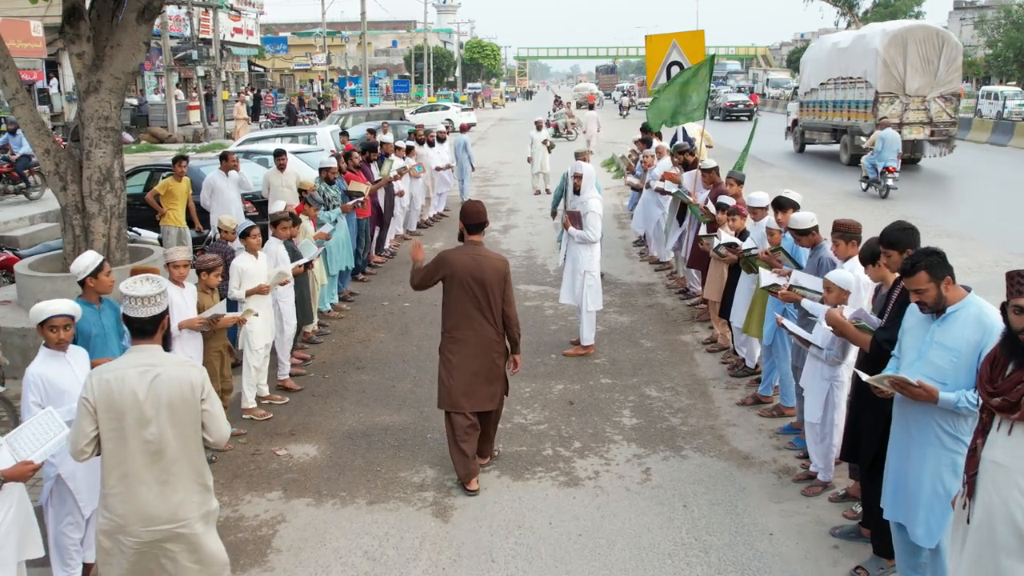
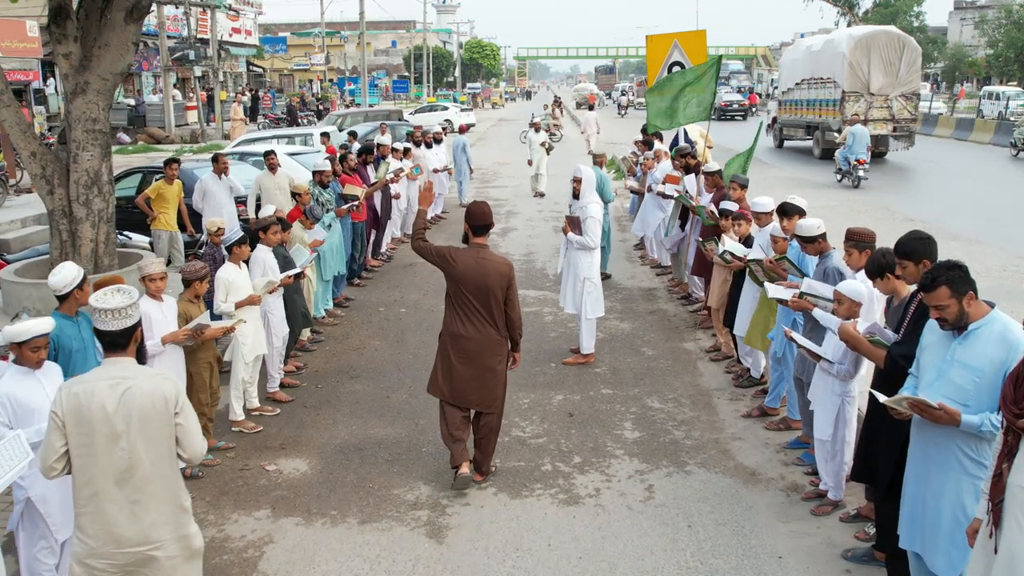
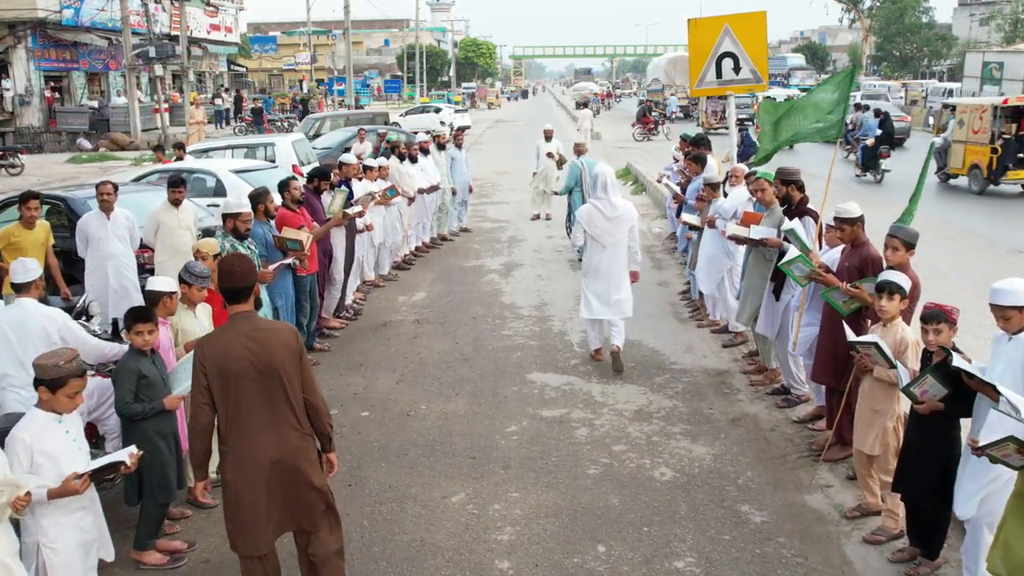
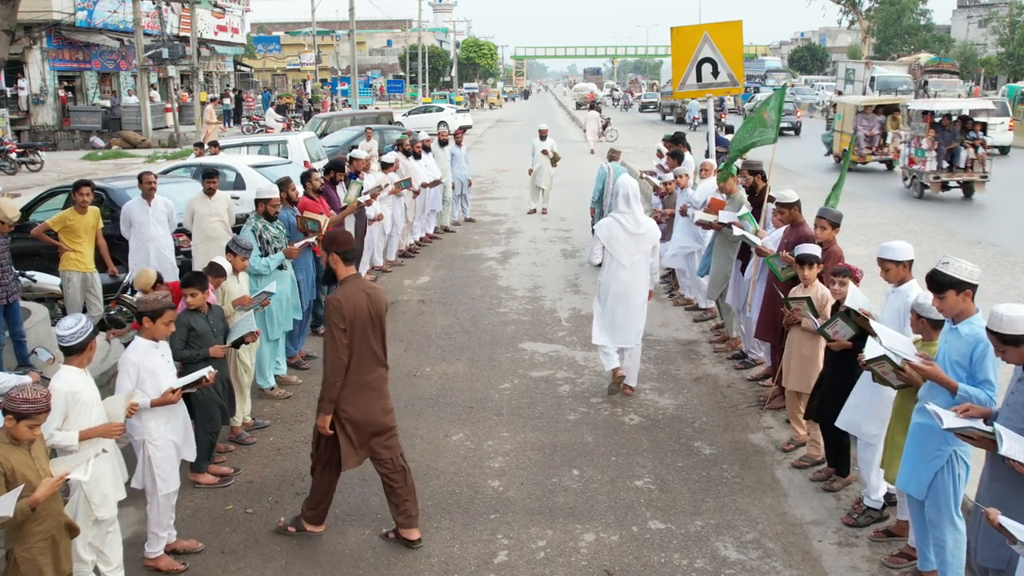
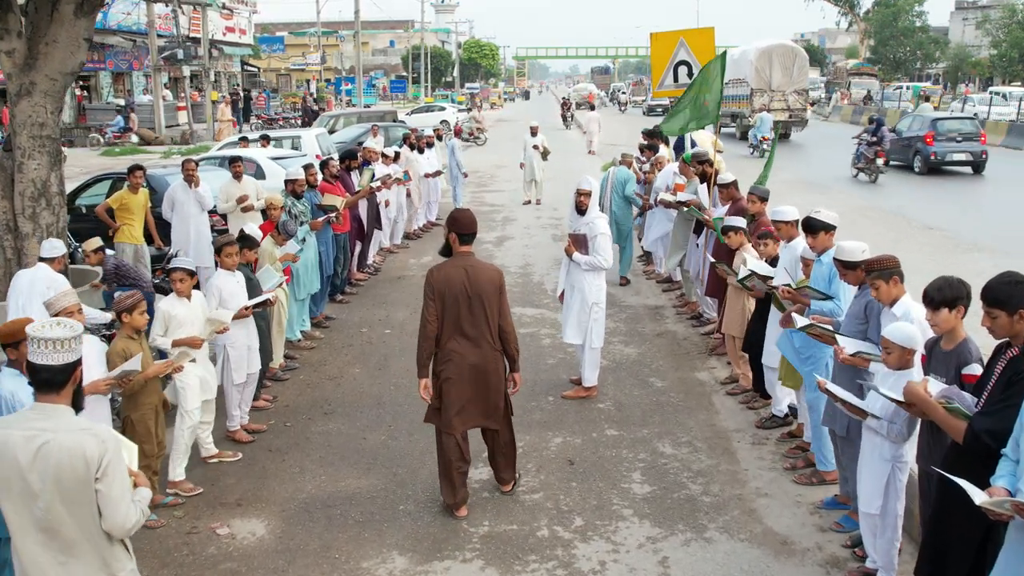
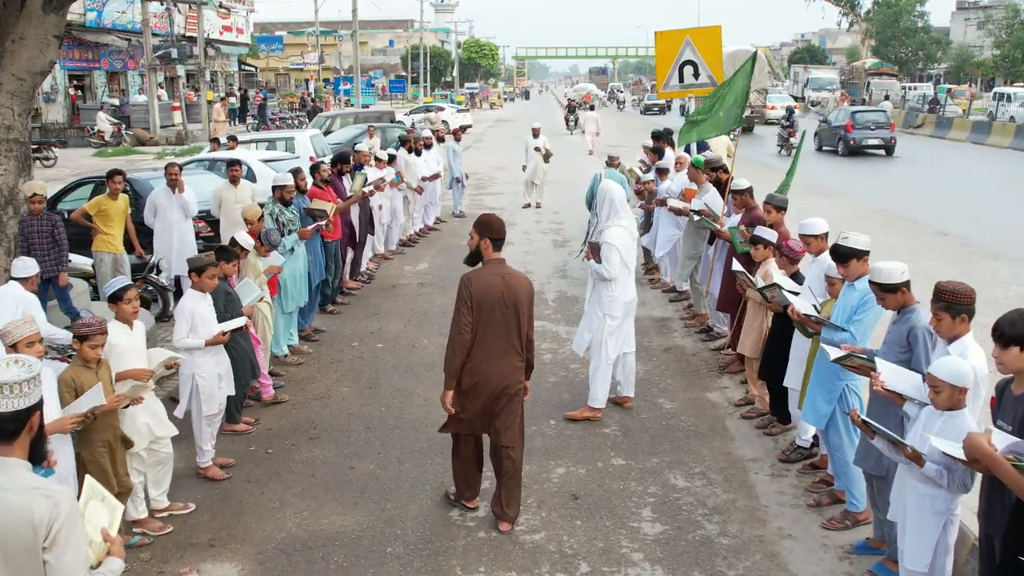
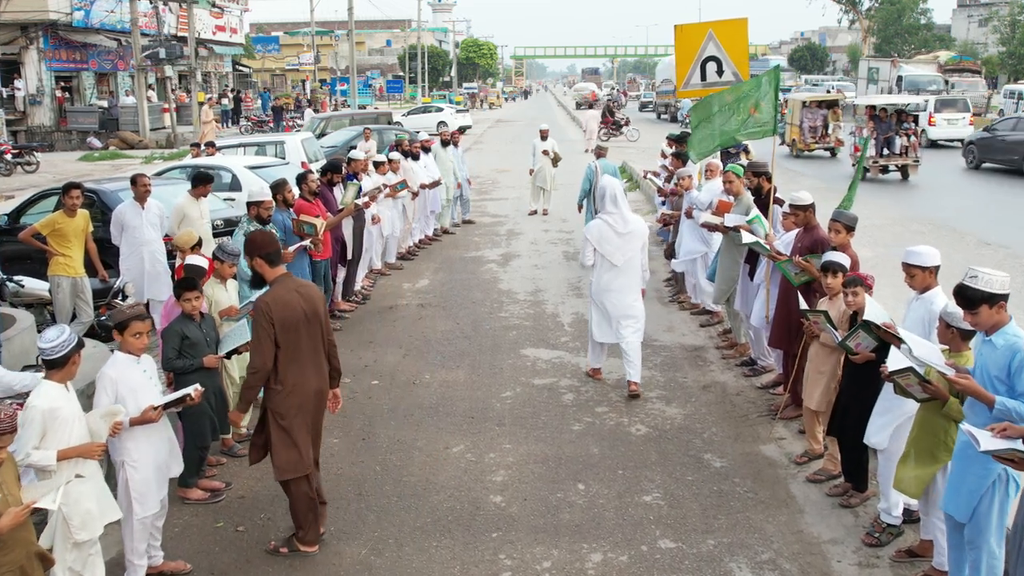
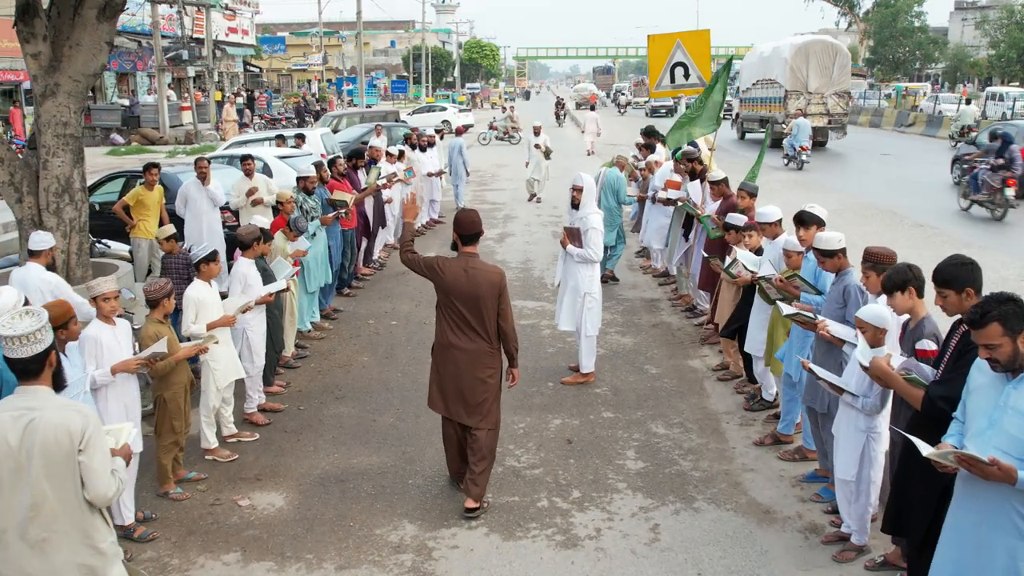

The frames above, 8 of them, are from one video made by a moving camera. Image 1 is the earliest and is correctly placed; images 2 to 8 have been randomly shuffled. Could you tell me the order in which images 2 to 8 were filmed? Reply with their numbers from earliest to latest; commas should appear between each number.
2, 8, 5, 6, 4, 7, 3
